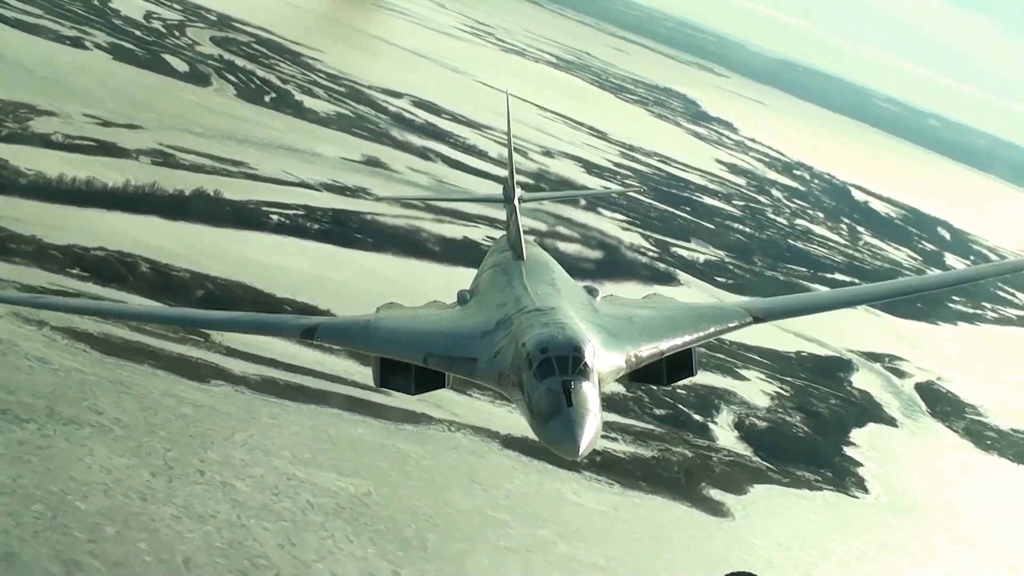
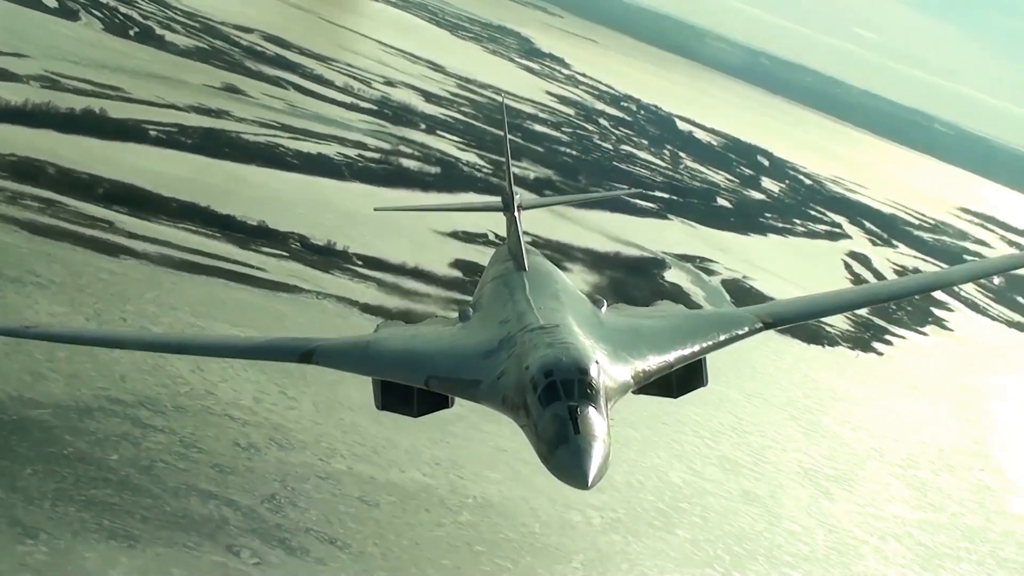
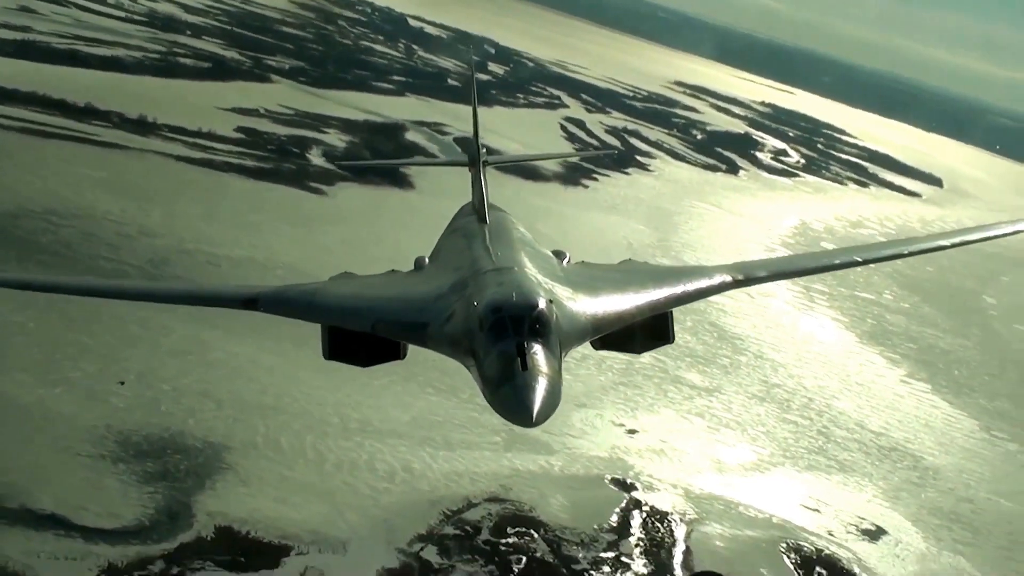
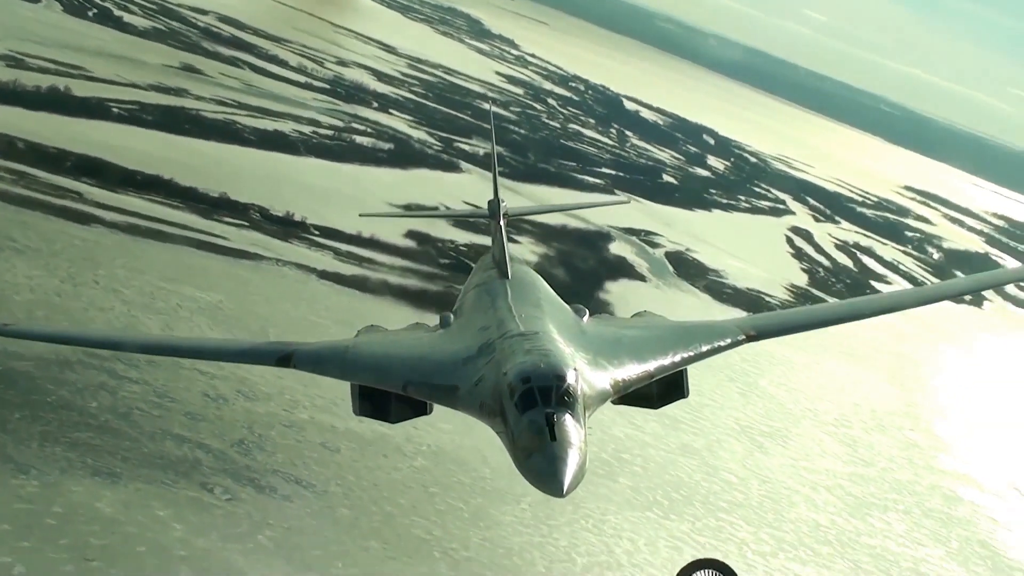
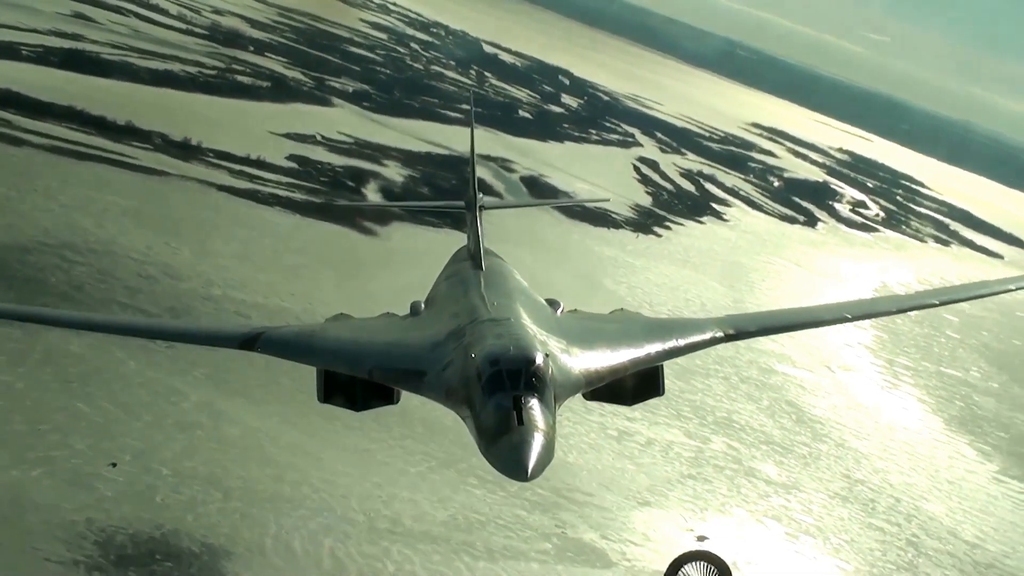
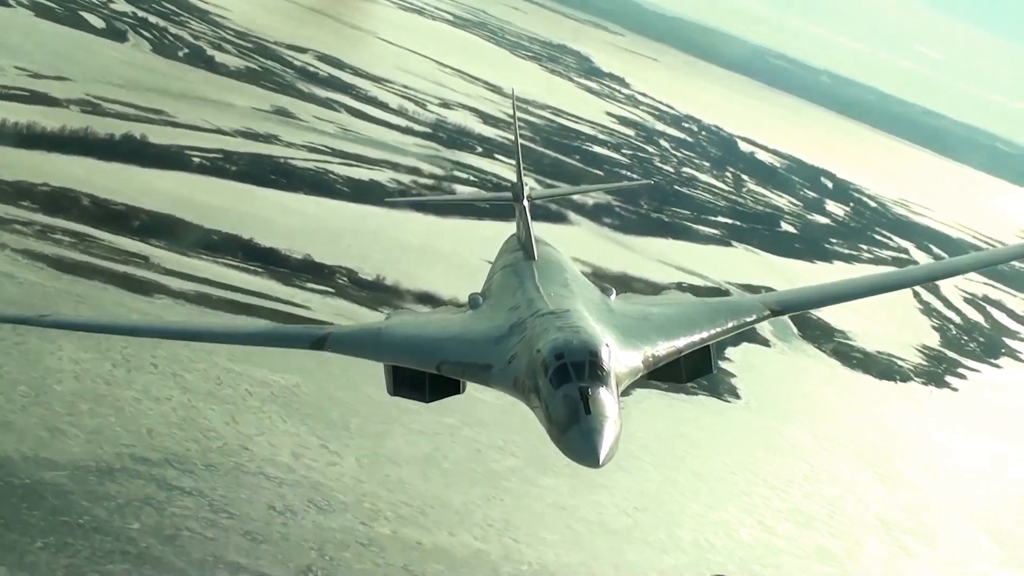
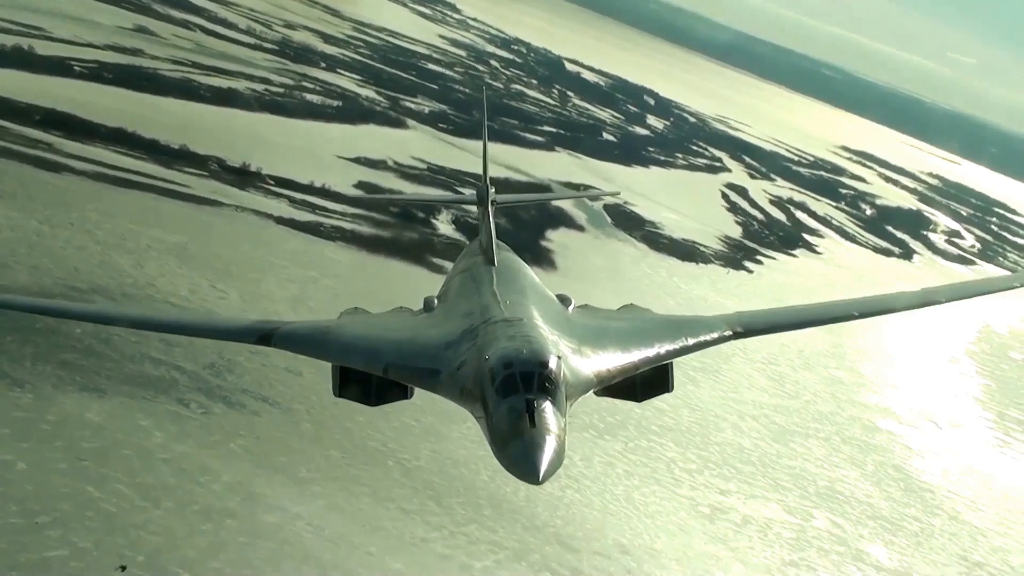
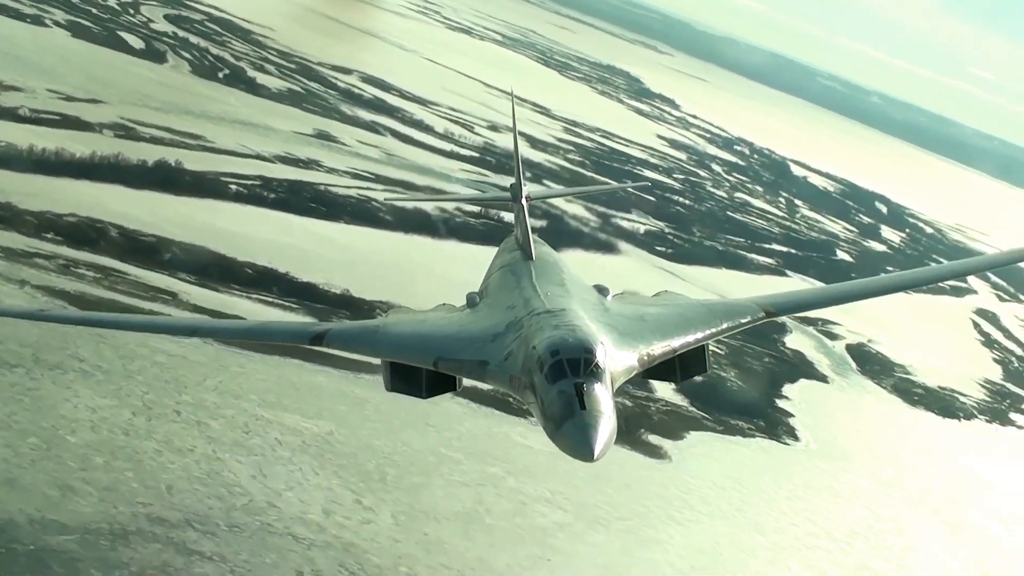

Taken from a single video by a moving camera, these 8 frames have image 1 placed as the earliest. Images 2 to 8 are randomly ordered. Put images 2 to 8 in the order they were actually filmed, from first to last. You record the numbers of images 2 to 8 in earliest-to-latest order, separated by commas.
8, 6, 2, 4, 7, 5, 3
